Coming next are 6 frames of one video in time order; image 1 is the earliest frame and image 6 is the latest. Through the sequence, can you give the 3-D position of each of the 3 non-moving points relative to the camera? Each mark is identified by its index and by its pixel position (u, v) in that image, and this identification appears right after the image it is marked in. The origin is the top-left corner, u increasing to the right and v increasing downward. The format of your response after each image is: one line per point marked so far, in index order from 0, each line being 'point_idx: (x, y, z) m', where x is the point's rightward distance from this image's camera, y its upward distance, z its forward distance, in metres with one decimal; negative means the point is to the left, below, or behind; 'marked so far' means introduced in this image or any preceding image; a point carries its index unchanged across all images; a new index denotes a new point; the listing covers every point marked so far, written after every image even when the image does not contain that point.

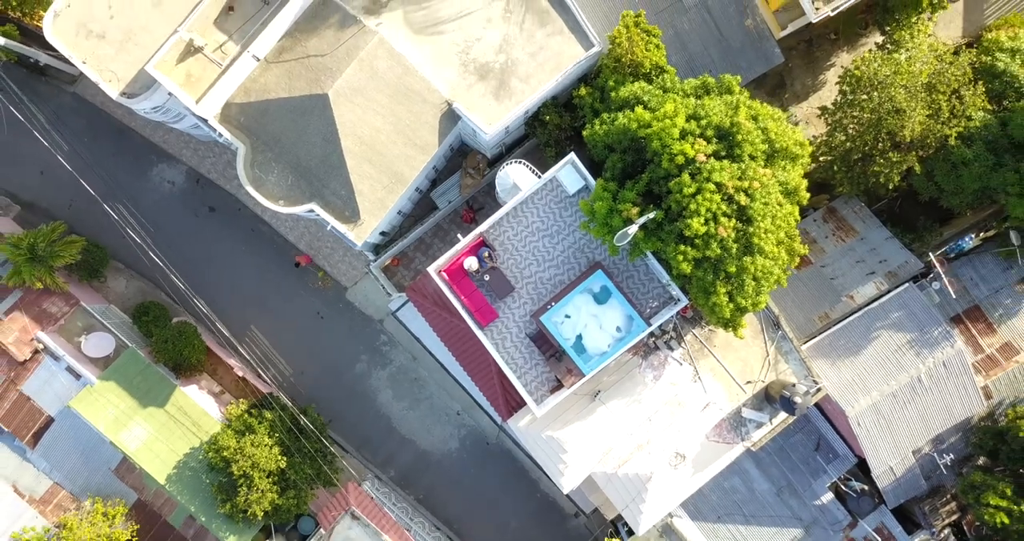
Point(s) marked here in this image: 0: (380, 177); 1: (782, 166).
0: (-3.8, +2.7, +17.2) m
1: (+7.4, +2.9, +16.4) m
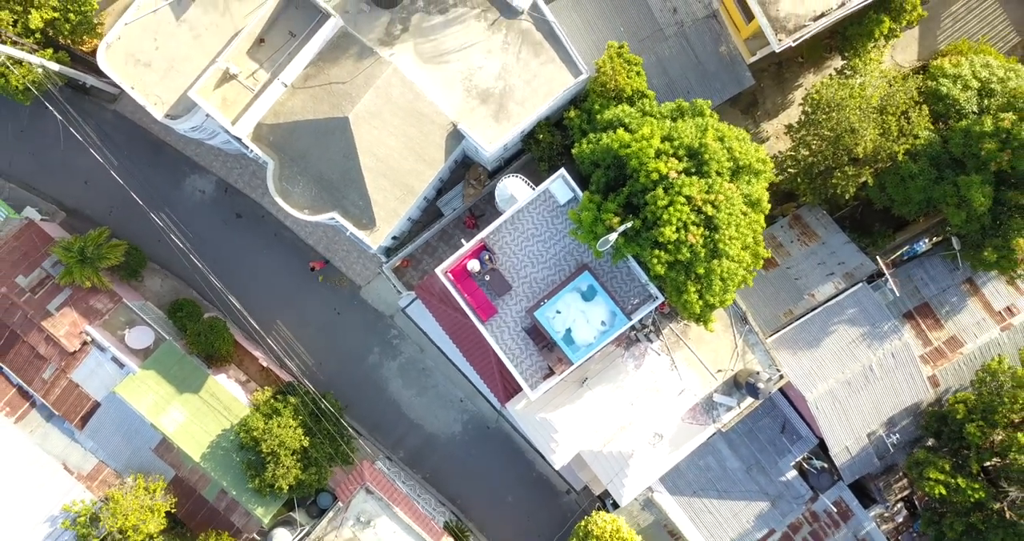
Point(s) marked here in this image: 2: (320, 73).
0: (-3.9, +2.6, +19.5) m
1: (+7.4, +2.8, +18.7) m
2: (-6.2, +6.4, +19.3) m
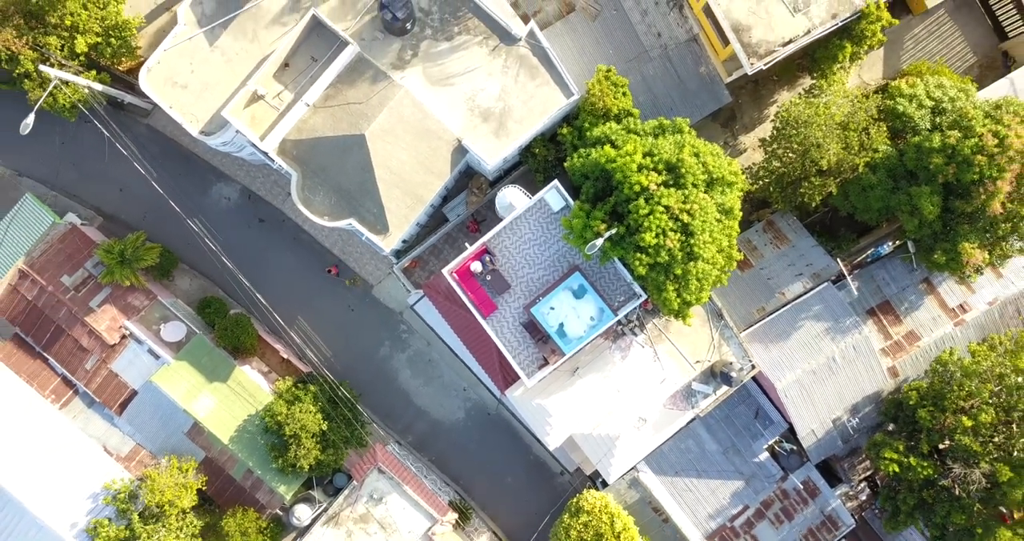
0: (-3.9, +2.6, +21.8) m
1: (+7.3, +2.8, +21.0) m
2: (-6.2, +6.3, +21.6) m
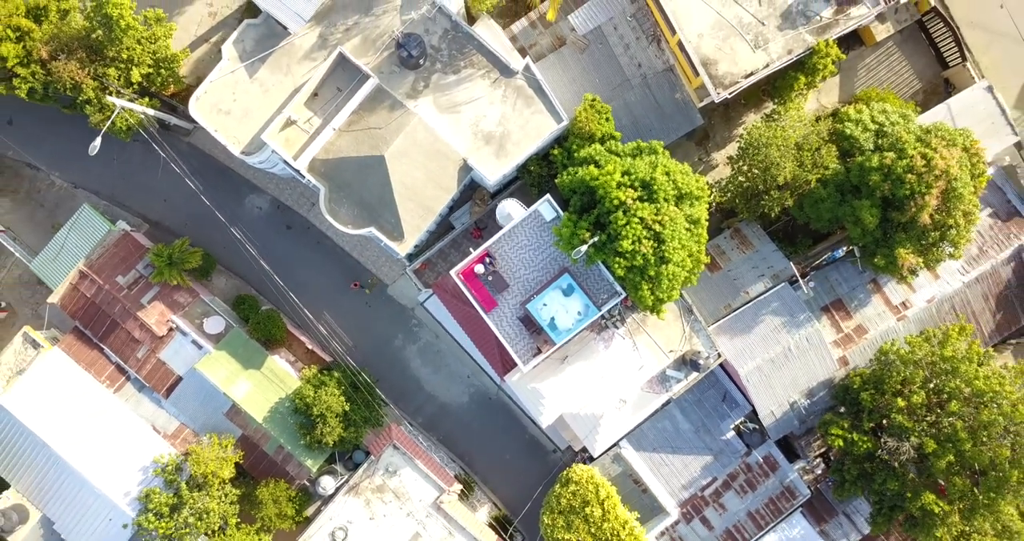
0: (-4.0, +2.6, +25.3) m
1: (+7.2, +2.7, +24.5) m
2: (-6.3, +6.3, +25.1) m
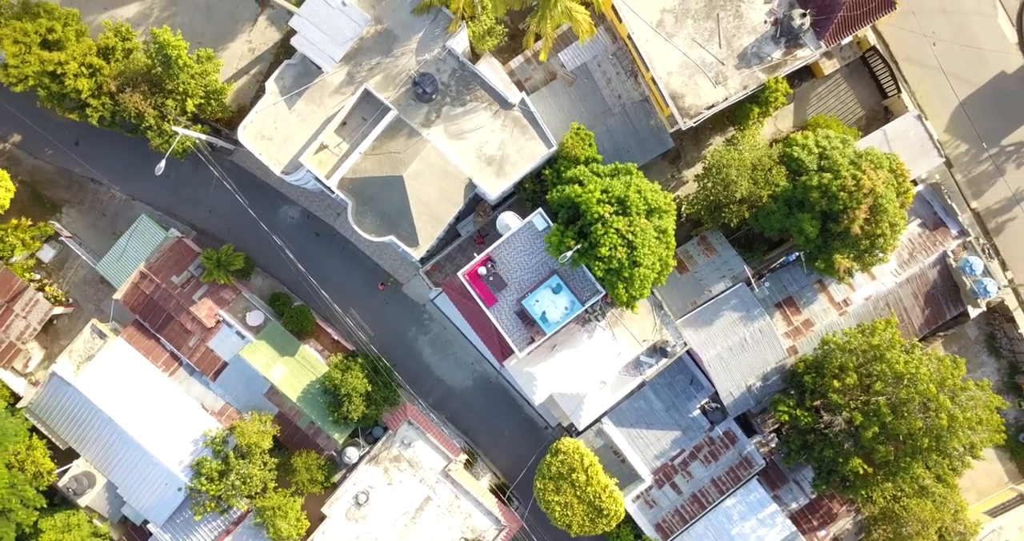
0: (-4.1, +2.5, +30.1) m
1: (+7.1, +2.6, +29.3) m
2: (-6.4, +6.2, +29.9) m
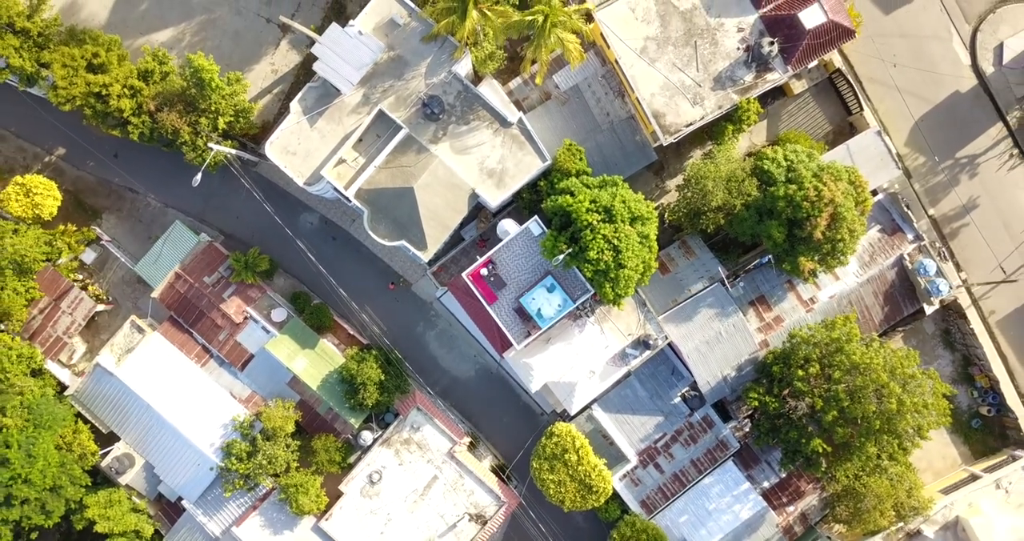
0: (-4.2, +2.4, +33.7) m
1: (+7.1, +2.6, +32.8) m
2: (-6.5, +6.2, +33.4) m
